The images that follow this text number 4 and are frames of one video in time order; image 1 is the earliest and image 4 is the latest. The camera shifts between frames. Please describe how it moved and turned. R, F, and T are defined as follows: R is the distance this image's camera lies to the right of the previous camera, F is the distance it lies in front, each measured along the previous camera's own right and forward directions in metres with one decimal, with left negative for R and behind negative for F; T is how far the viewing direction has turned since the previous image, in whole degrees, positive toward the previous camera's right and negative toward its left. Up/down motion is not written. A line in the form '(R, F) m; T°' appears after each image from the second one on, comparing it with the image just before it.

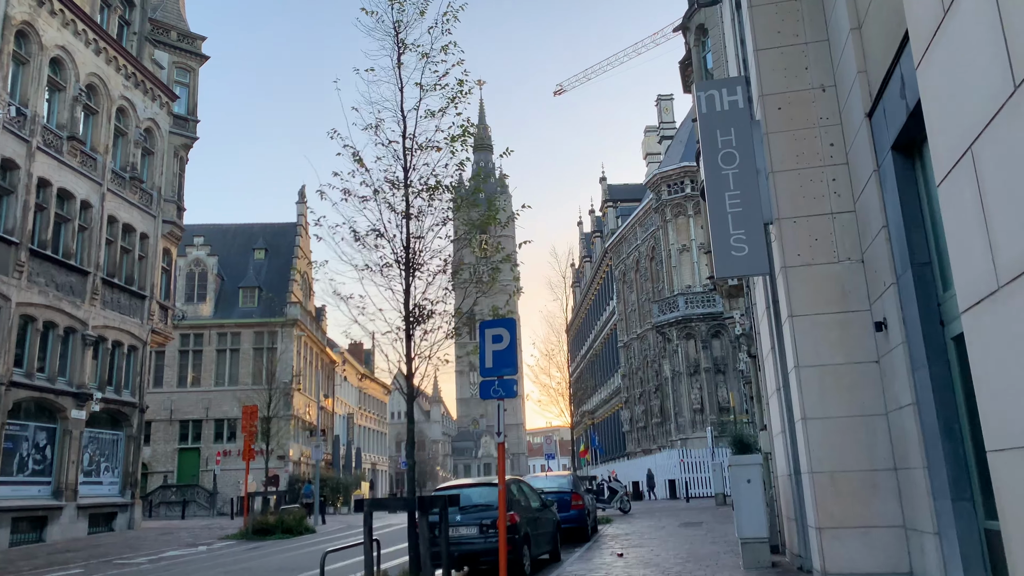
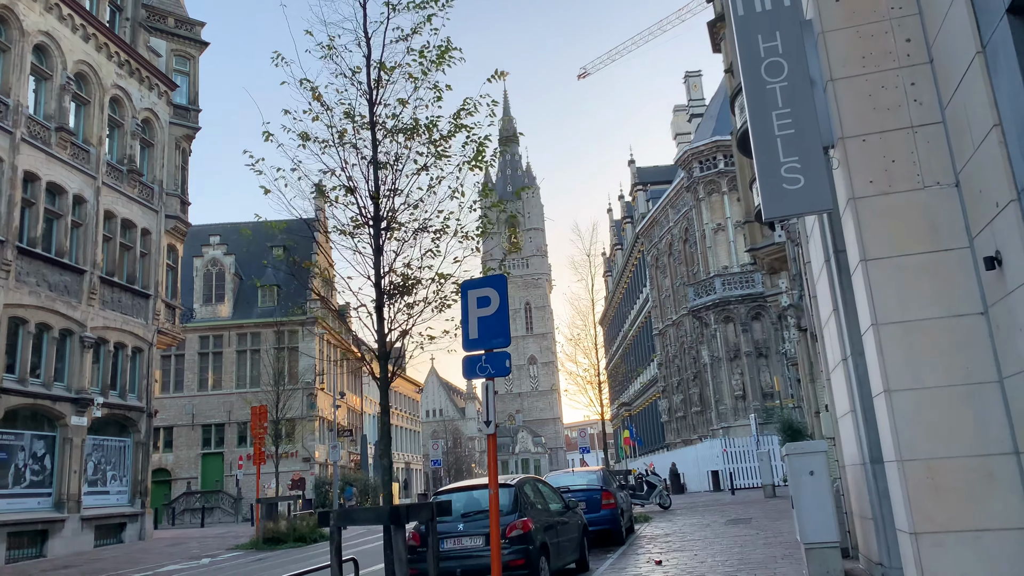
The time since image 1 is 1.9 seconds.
(+0.3, +1.7) m; -2°
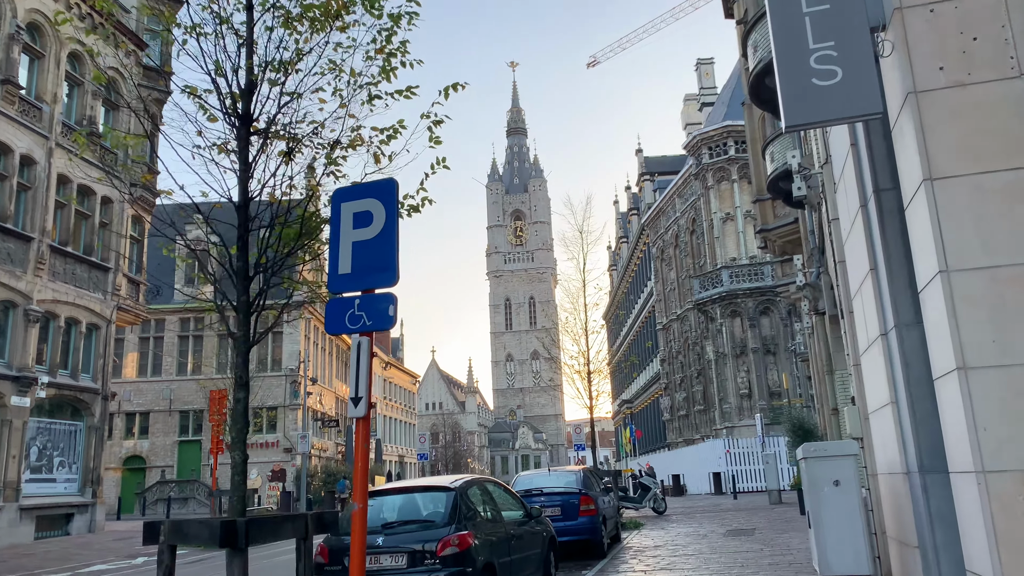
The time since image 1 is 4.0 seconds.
(+0.5, +1.9) m; -1°
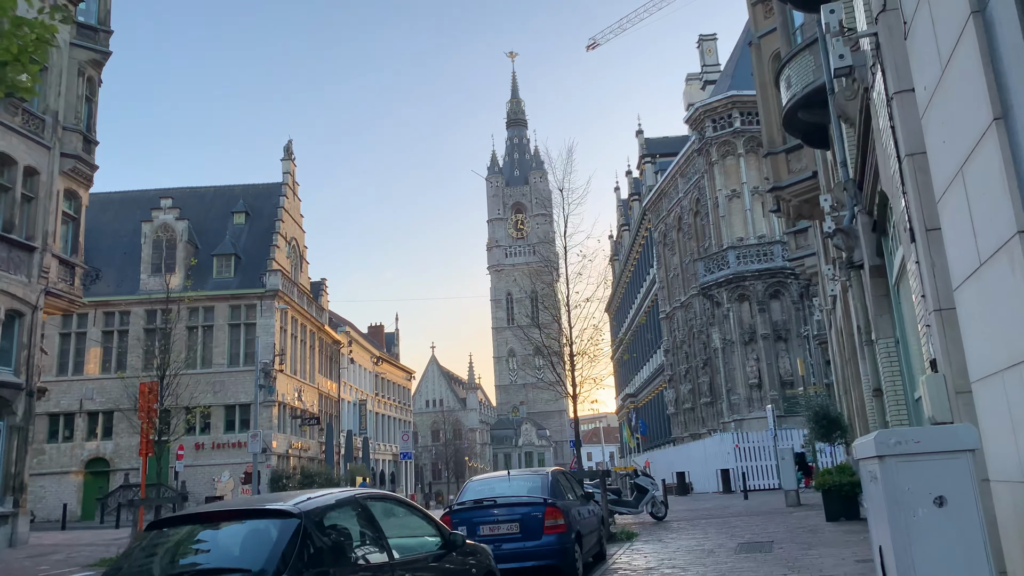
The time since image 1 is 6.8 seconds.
(+0.7, +2.6) m; 0°
